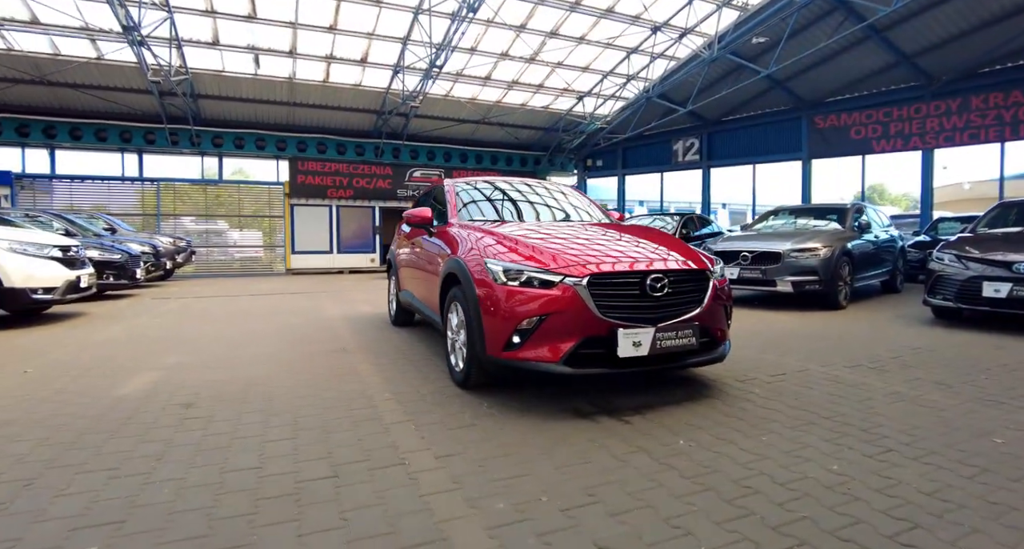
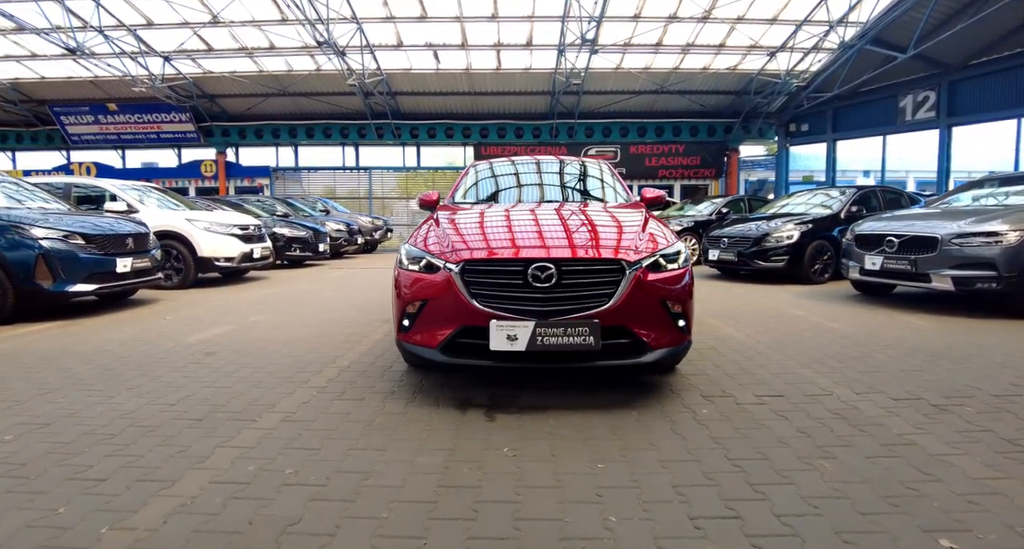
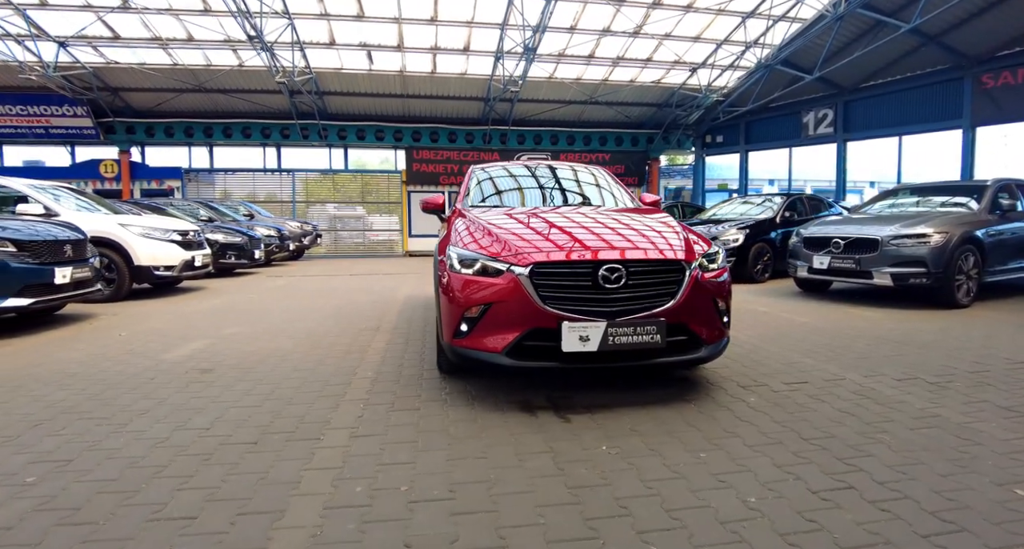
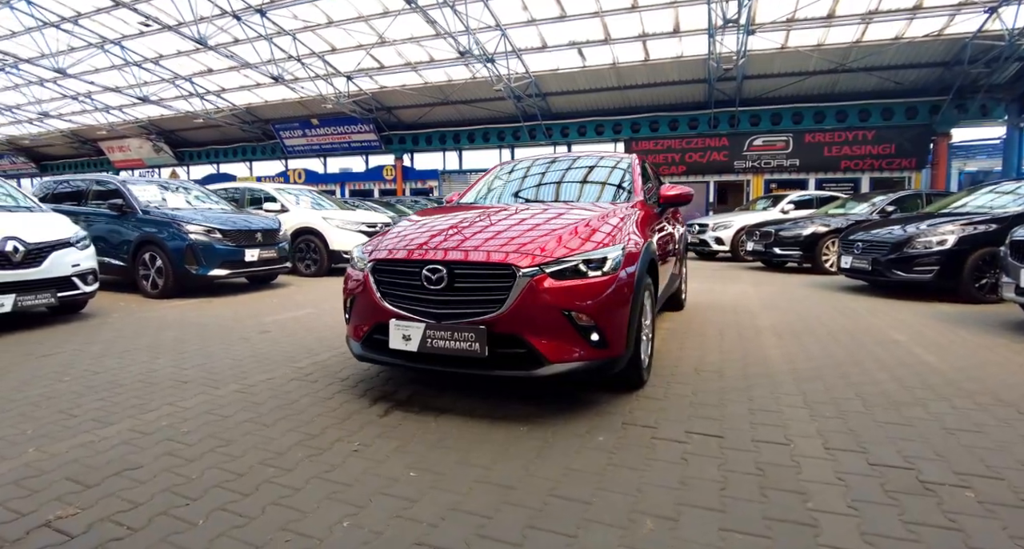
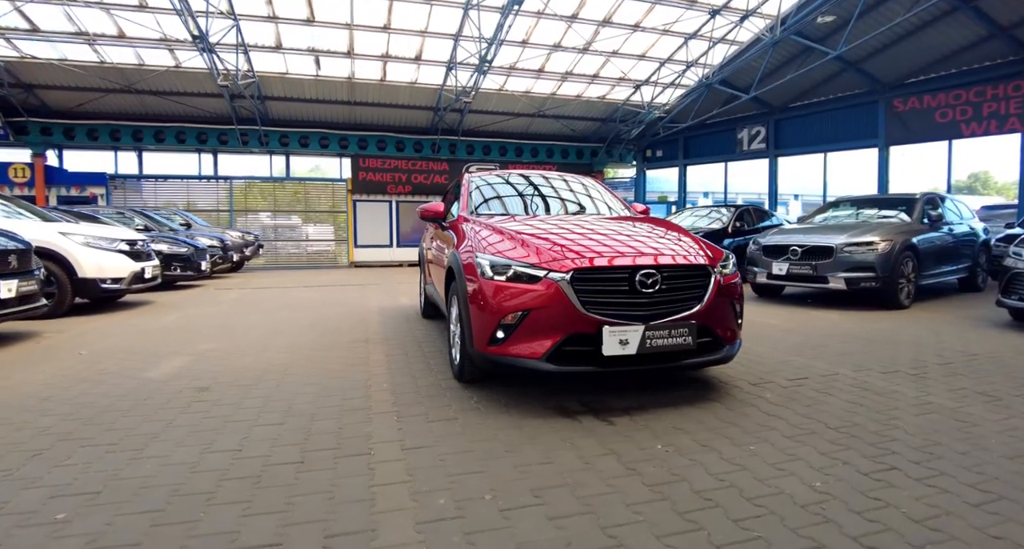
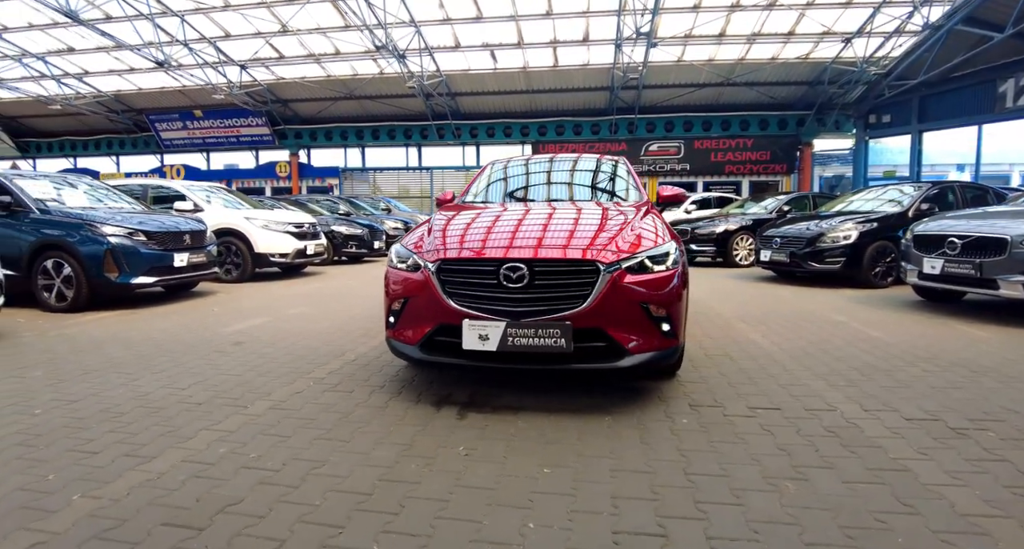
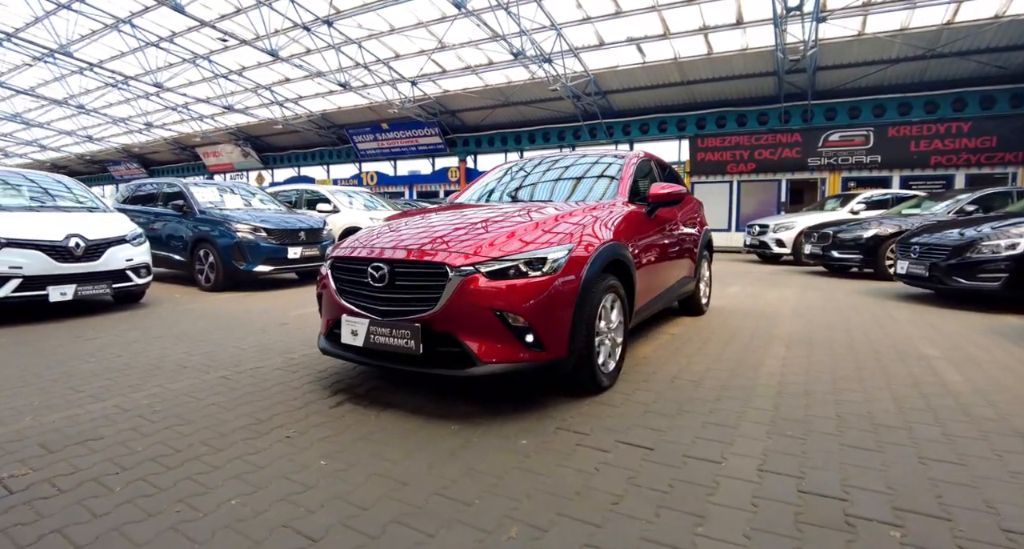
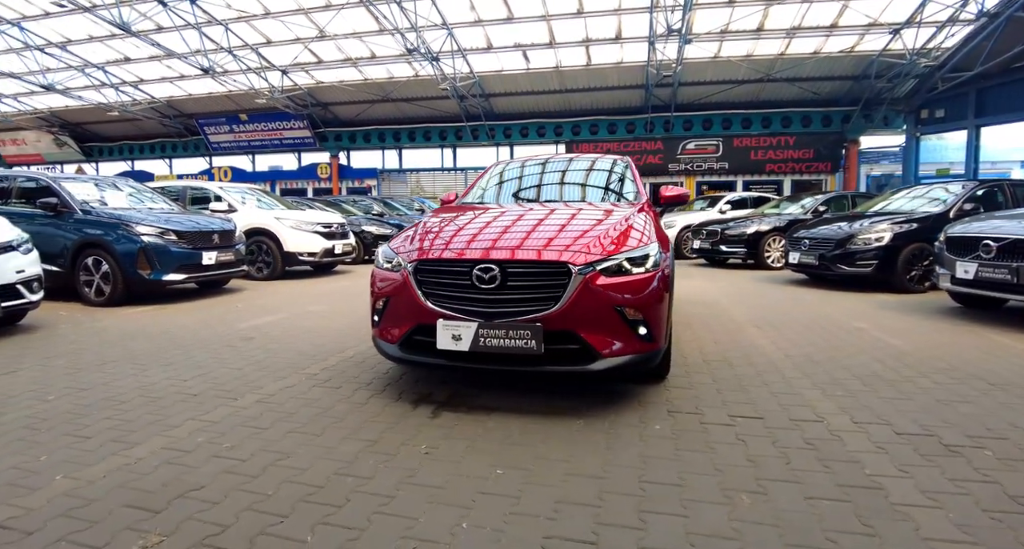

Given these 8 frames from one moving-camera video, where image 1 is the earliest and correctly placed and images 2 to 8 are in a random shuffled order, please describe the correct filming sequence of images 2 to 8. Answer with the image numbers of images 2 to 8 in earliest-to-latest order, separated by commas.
5, 3, 2, 6, 8, 4, 7
